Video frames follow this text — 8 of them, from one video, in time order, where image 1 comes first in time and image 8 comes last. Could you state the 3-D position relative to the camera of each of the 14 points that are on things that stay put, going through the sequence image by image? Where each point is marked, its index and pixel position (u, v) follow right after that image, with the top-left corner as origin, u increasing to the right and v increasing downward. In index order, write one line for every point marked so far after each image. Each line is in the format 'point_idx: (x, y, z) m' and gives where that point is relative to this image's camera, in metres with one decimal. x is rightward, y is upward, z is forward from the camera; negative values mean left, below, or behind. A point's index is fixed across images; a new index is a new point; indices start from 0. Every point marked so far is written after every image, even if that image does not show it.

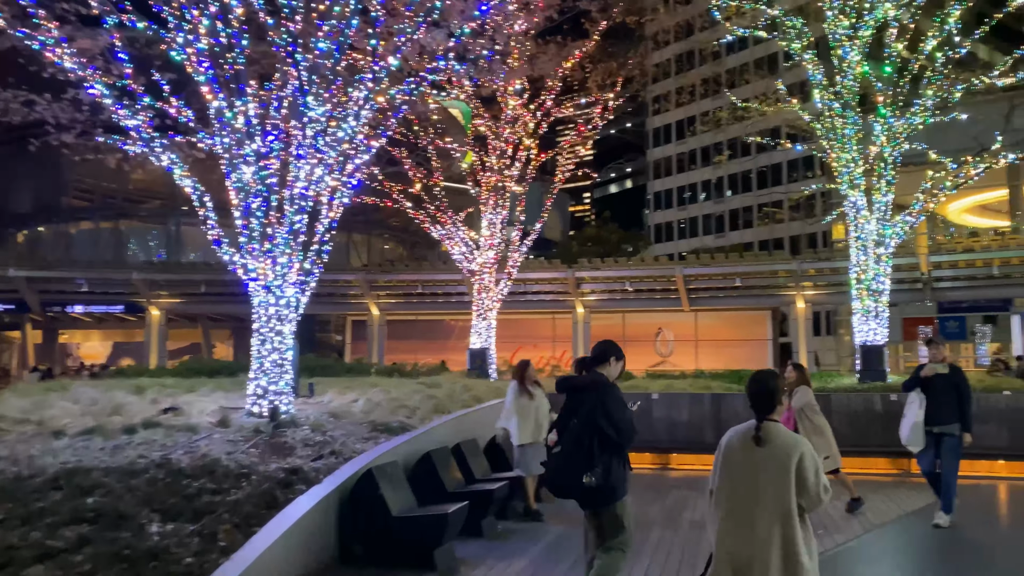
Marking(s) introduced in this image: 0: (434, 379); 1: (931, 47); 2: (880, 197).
0: (-1.1, -1.2, +10.5) m
1: (+6.2, +3.6, +11.8) m
2: (+5.7, +1.4, +12.2) m
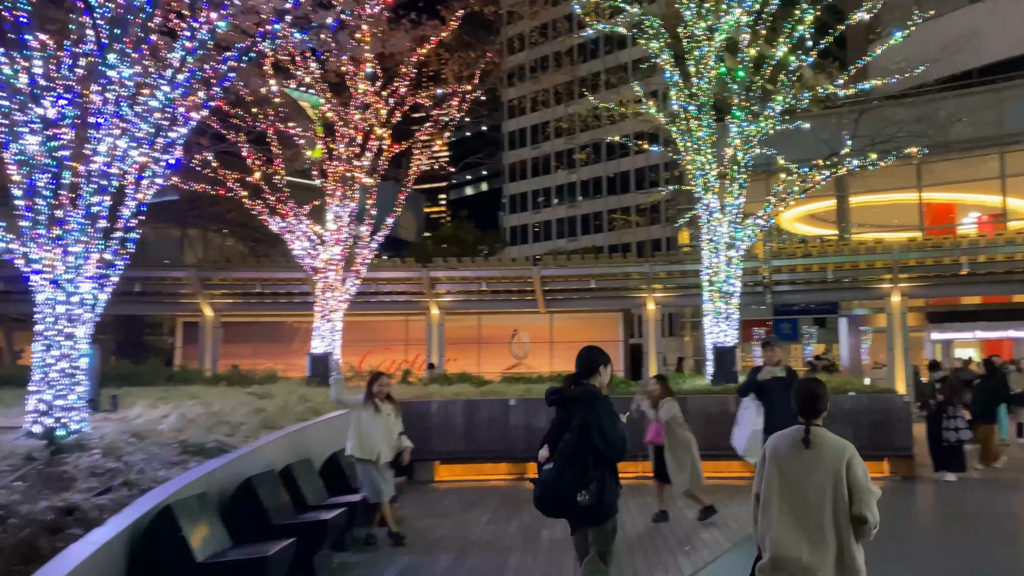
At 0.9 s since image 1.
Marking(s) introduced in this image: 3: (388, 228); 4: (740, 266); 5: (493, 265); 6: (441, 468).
0: (-2.9, -1.2, +9.3) m
1: (+4.1, +3.5, +11.9) m
2: (+3.4, +1.4, +12.2) m
3: (-2.3, +1.1, +14.4) m
4: (+3.6, +0.3, +12.3) m
5: (-0.4, +0.5, +18.2) m
6: (-0.9, -2.3, +10.0) m
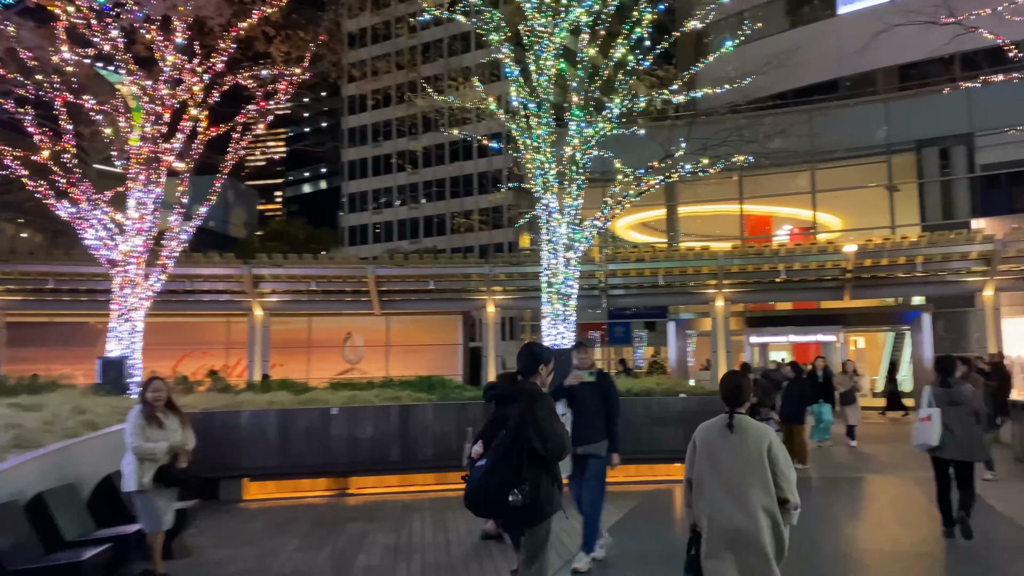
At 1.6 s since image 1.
0: (-4.8, -1.1, +7.9) m
1: (+1.6, +3.5, +11.8) m
2: (+0.9, +1.3, +12.0) m
3: (-5.1, +1.2, +13.0) m
4: (+1.0, +0.3, +12.1) m
5: (-4.1, +0.5, +17.1) m
6: (-3.0, -2.2, +9.0) m
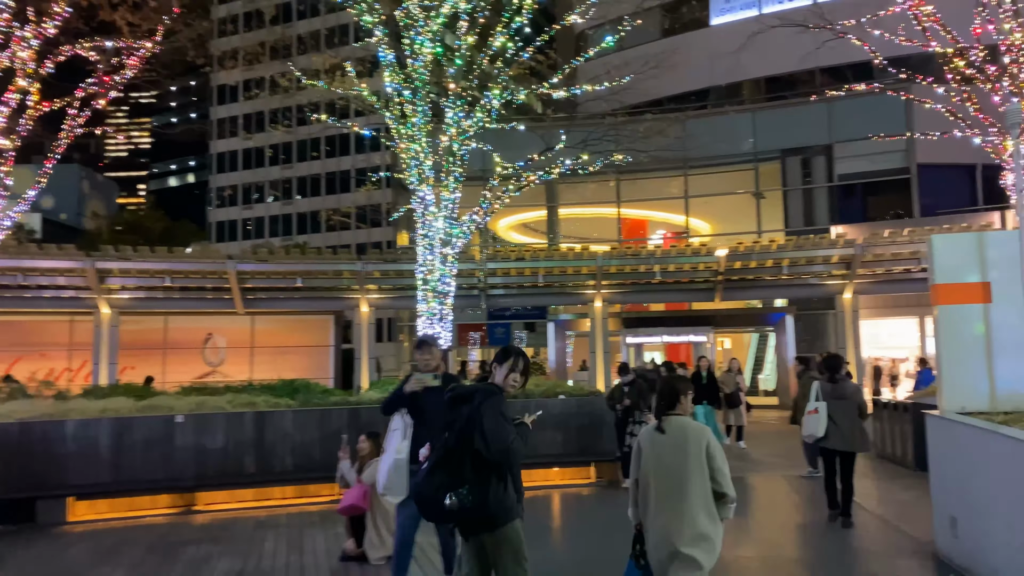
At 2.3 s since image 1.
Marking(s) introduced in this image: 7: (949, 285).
0: (-5.9, -1.0, +6.5) m
1: (-0.2, +3.5, +11.4) m
2: (-0.9, +1.4, +11.5) m
3: (-7.0, +1.2, +11.6) m
4: (-0.8, +0.3, +11.6) m
5: (-6.6, +0.6, +15.7) m
6: (-4.3, -2.2, +7.9) m
7: (+3.2, 0.0, +5.7) m
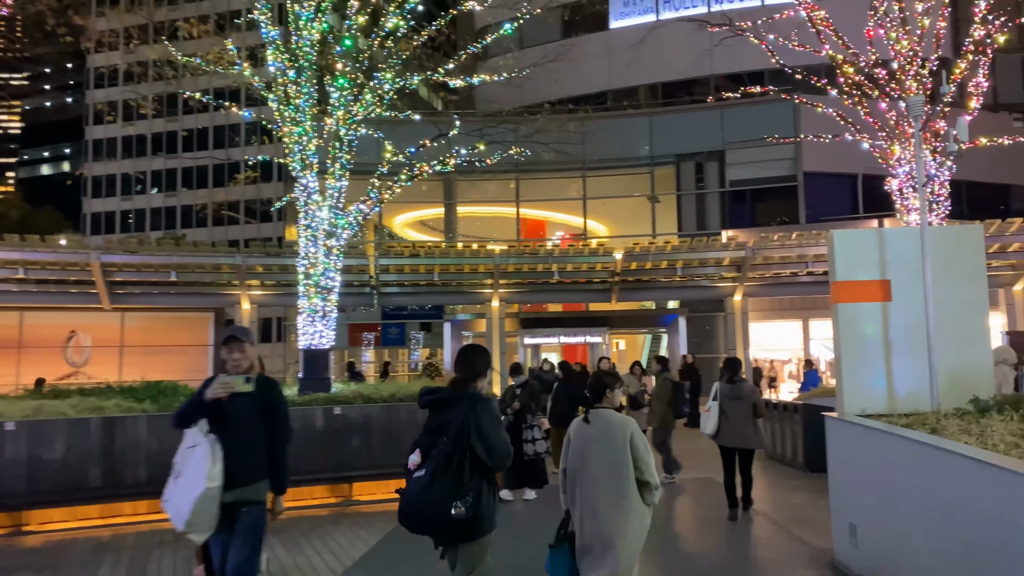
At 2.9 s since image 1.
0: (-6.8, -0.9, +5.2) m
1: (-1.6, +3.6, +10.8) m
2: (-2.4, +1.4, +10.7) m
3: (-8.5, +1.4, +10.0) m
4: (-2.4, +0.4, +10.9) m
5: (-8.6, +0.7, +14.2) m
6: (-5.4, -2.0, +6.7) m
7: (+2.4, 0.0, +5.5) m
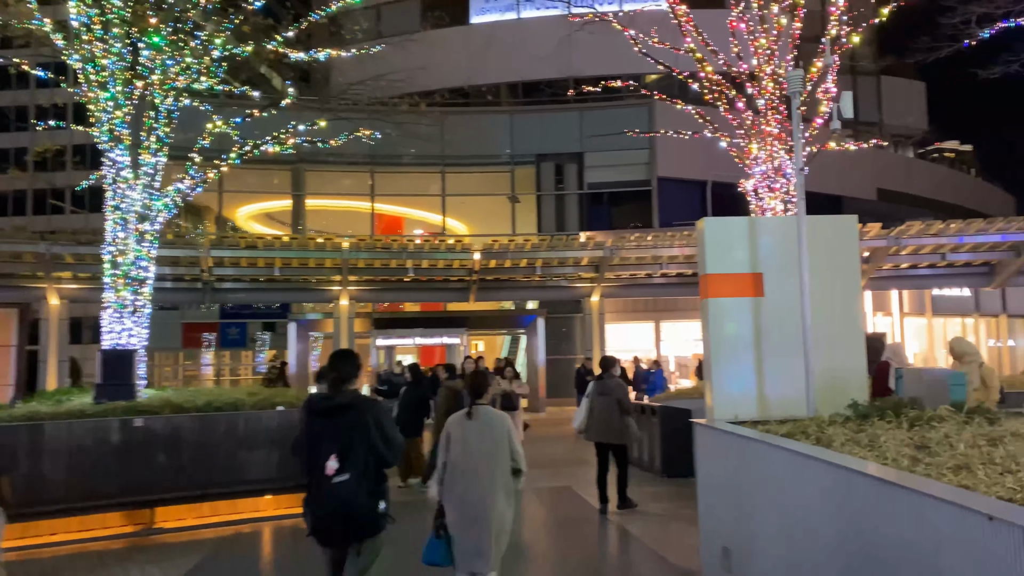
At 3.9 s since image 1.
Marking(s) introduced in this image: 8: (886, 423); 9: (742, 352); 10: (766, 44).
0: (-7.7, -0.7, +3.1) m
1: (-3.5, +3.7, +9.5) m
2: (-4.3, +1.5, +9.3) m
3: (-10.1, +1.6, +7.6) m
4: (-4.3, +0.5, +9.5) m
5: (-11.0, +0.9, +11.7) m
6: (-6.5, -1.9, +4.9) m
7: (+1.3, +0.1, +5.1) m
8: (+1.7, -0.6, +3.7) m
9: (+1.4, -0.4, +5.0) m
10: (+3.1, +3.0, +9.6) m
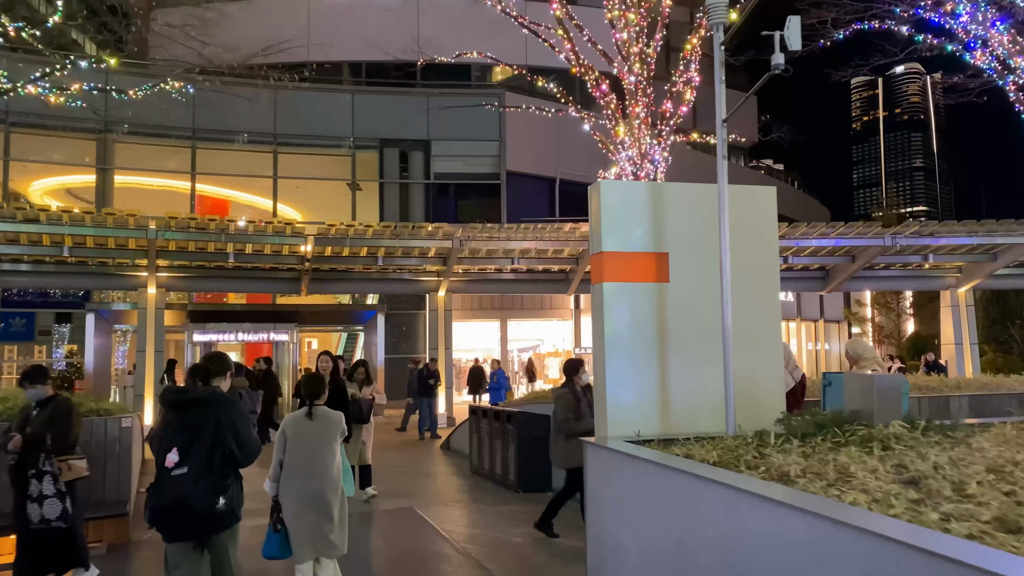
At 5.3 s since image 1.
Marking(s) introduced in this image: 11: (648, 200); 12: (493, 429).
0: (-7.9, -0.4, +0.4) m
1: (-5.0, +3.9, +7.5) m
2: (-5.8, +1.8, +7.2) m
3: (-11.2, +2.0, +4.3) m
4: (-5.8, +0.7, +7.3) m
5: (-12.8, +1.3, +8.1) m
6: (-7.2, -1.6, +2.3) m
7: (+0.5, +0.2, +4.1) m
8: (+1.2, -0.6, +2.8) m
9: (+0.6, -0.3, +4.1) m
10: (+1.4, +3.0, +8.8) m
11: (+0.7, +0.5, +4.2) m
12: (-0.2, -1.5, +8.5) m
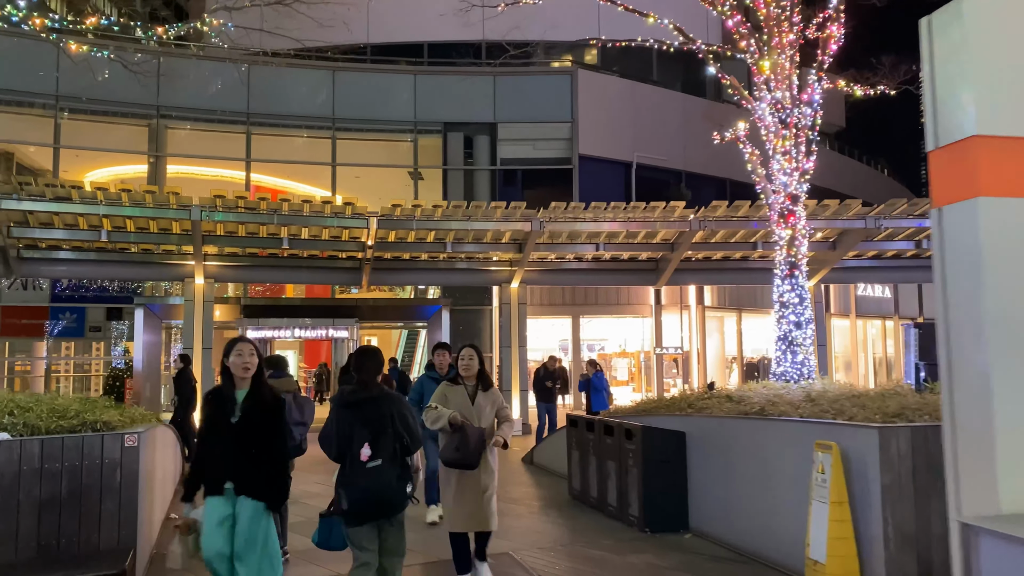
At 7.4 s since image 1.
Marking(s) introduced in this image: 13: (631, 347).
0: (-7.5, -0.2, -0.8) m
1: (-4.1, +4.1, +6.1) m
2: (-4.9, +1.9, +5.8) m
3: (-10.5, +2.1, +3.3) m
4: (-4.9, +0.9, +5.9) m
5: (-11.9, +1.5, +7.2) m
6: (-6.6, -1.4, +1.1) m
7: (+1.2, +0.3, +2.3) m
8: (+1.8, -0.4, +1.0) m
9: (+1.3, -0.1, +2.3) m
10: (+2.4, +3.2, +7.0) m
11: (+1.4, +0.6, +2.3) m
12: (+0.8, -1.3, +6.7) m
13: (+3.1, -1.4, +19.4) m
